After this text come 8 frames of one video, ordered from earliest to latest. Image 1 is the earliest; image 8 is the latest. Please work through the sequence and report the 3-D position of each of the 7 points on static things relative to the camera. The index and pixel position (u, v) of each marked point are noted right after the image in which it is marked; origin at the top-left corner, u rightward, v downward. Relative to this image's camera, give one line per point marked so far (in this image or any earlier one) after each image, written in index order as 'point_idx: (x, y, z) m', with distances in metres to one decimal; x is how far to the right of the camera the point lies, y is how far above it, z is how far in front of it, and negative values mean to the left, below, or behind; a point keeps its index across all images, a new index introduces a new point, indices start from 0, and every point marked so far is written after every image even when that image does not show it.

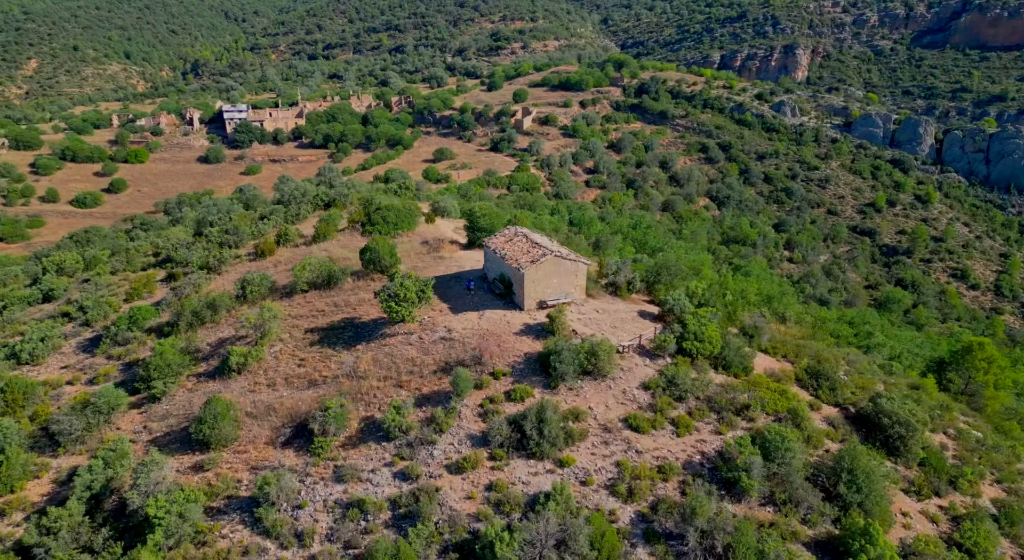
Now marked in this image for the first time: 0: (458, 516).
0: (-1.4, -6.1, +19.0) m
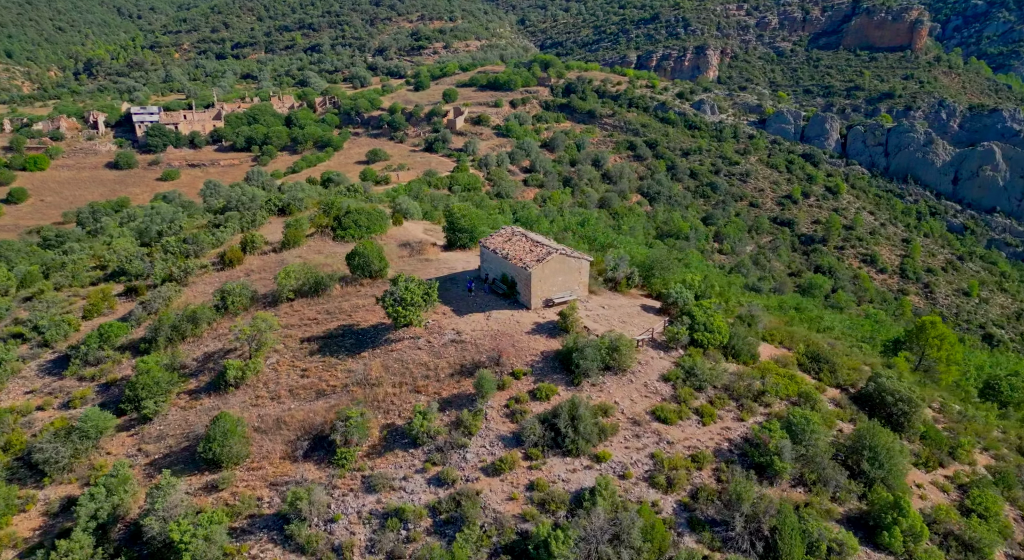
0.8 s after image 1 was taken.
0: (-0.2, -6.2, +19.1) m
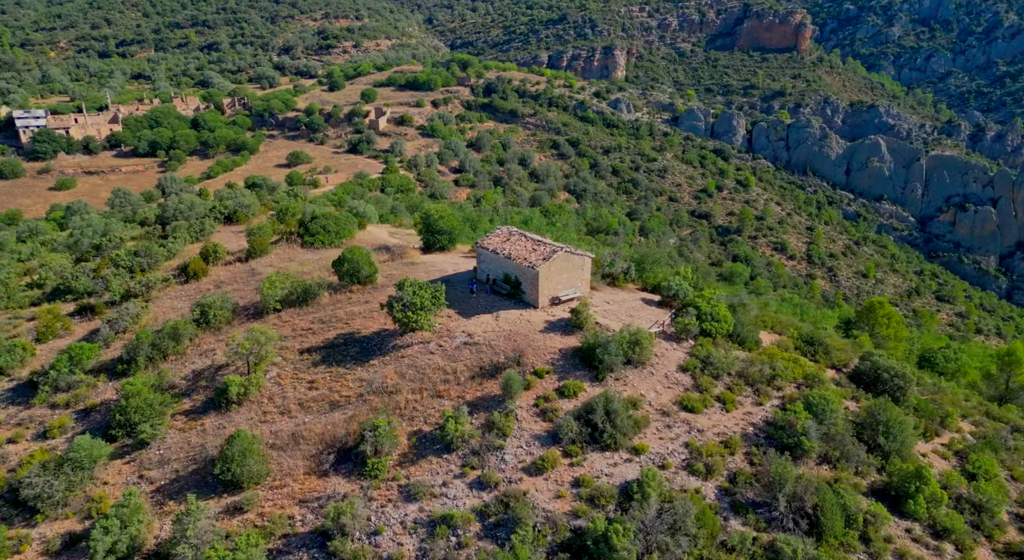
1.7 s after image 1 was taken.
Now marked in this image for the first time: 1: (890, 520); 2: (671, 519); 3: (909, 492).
0: (+1.1, -6.2, +19.3) m
1: (+9.8, -6.3, +19.2) m
2: (+4.0, -6.0, +18.6) m
3: (+10.5, -5.6, +19.5) m
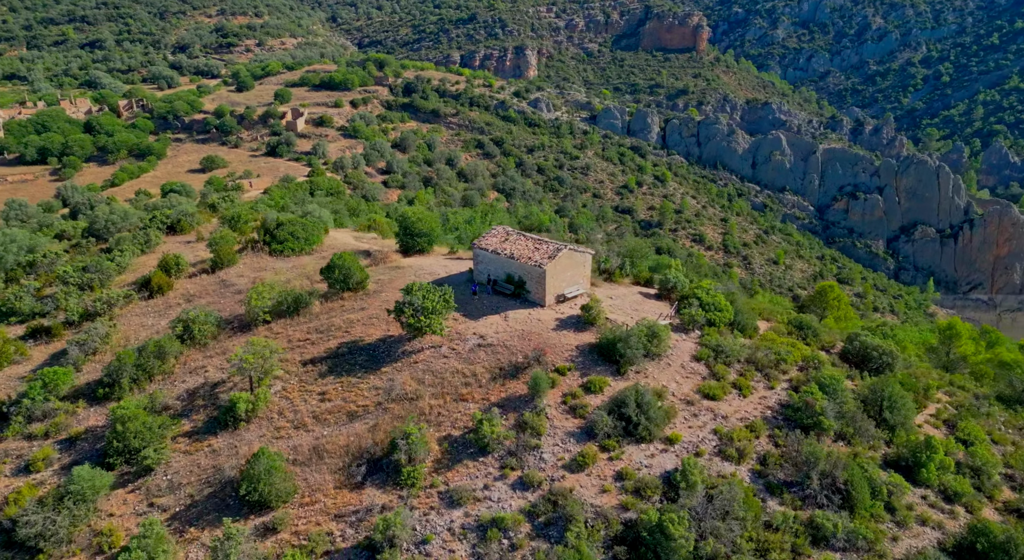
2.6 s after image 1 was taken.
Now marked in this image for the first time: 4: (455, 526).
0: (+2.5, -6.1, +19.6) m
1: (+11.1, -5.9, +20.6) m
2: (+5.4, -5.9, +19.3) m
3: (+11.7, -5.2, +21.1) m
4: (-1.5, -6.6, +19.8) m
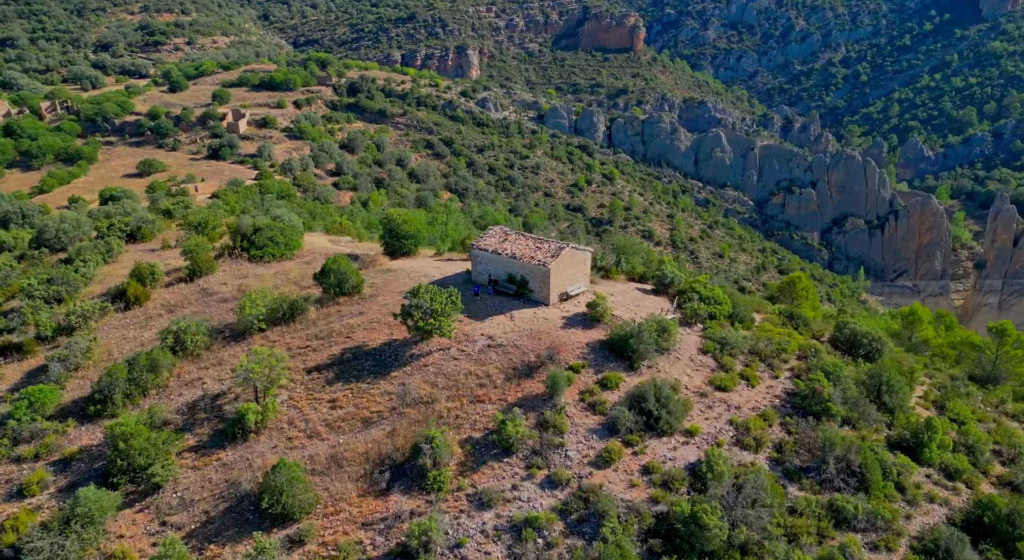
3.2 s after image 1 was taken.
0: (+3.4, -6.0, +19.9) m
1: (+11.9, -5.5, +21.7) m
2: (+6.3, -5.7, +19.8) m
3: (+12.4, -4.8, +22.1) m
4: (-0.6, -6.6, +19.7) m
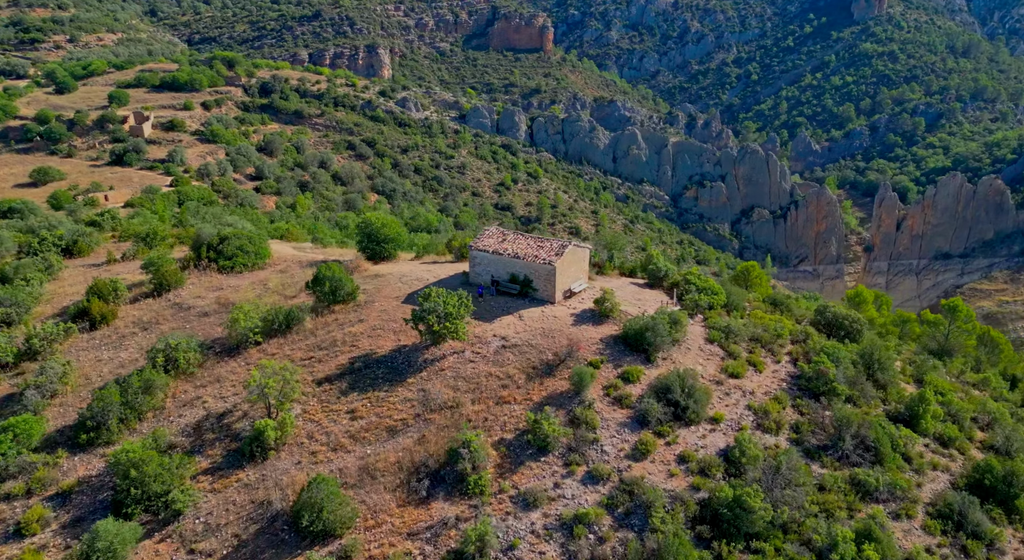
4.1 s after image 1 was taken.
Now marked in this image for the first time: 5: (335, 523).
0: (+4.6, -5.9, +20.4) m
1: (+12.8, -5.0, +23.3) m
2: (+7.5, -5.4, +20.7) m
3: (+13.2, -4.3, +23.8) m
4: (+0.7, -6.6, +19.7) m
5: (-4.6, -6.4, +19.4) m
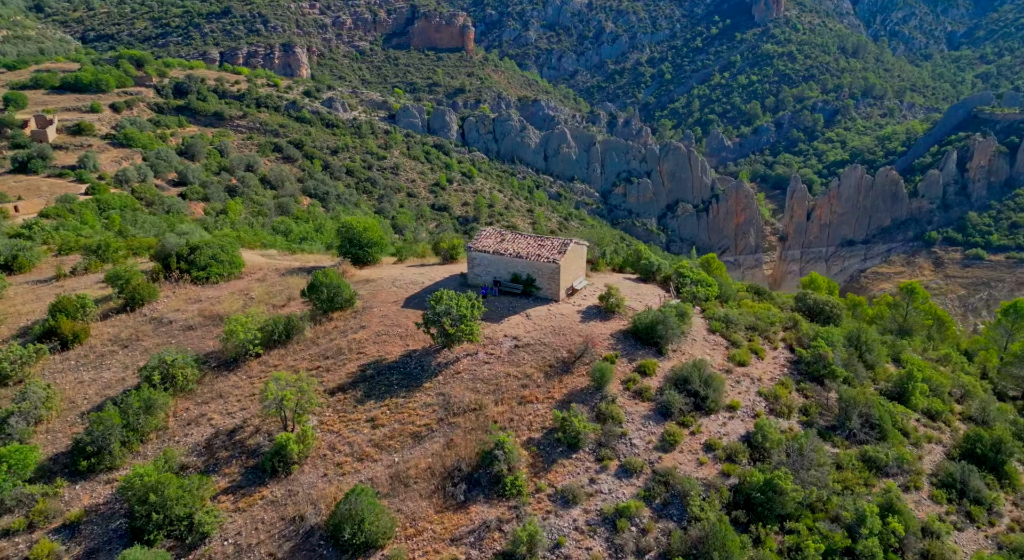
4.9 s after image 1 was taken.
0: (+5.6, -5.7, +20.9) m
1: (+13.3, -4.5, +24.7) m
2: (+8.5, -5.1, +21.5) m
3: (+13.7, -3.8, +25.3) m
4: (+1.8, -6.5, +19.7) m
5: (-3.4, -6.5, +18.8) m
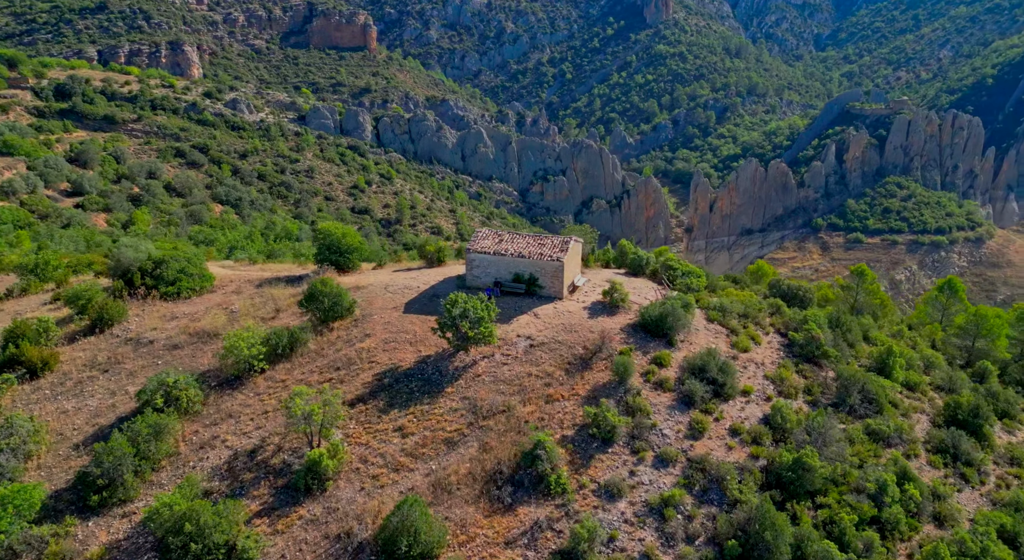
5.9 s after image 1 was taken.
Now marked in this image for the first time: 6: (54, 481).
0: (+6.7, -5.4, +21.6) m
1: (+13.8, -3.9, +26.5) m
2: (+9.4, -4.7, +22.6) m
3: (+14.0, -3.2, +27.1) m
4: (+3.2, -6.4, +19.9) m
5: (-1.9, -6.6, +18.3) m
6: (-12.0, -5.3, +19.1) m
